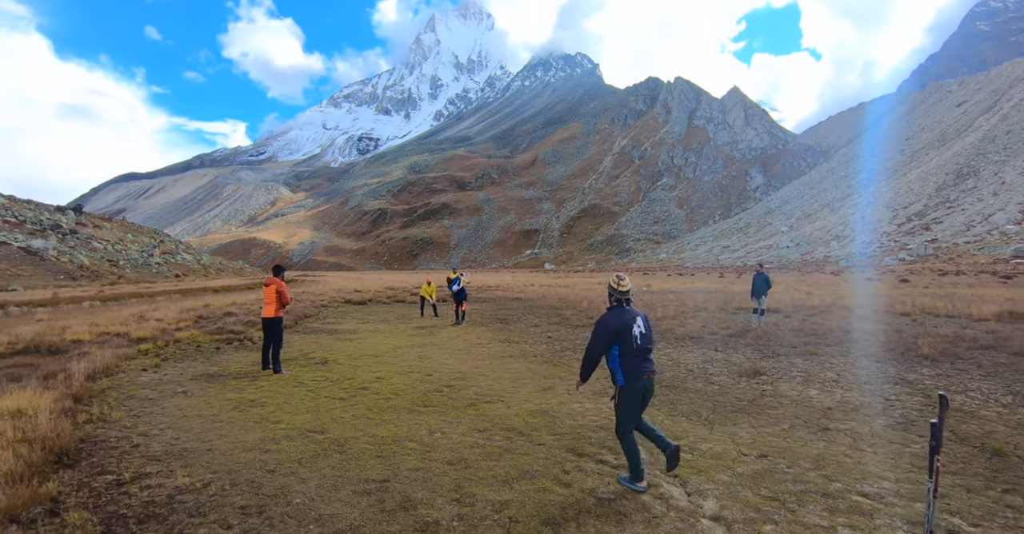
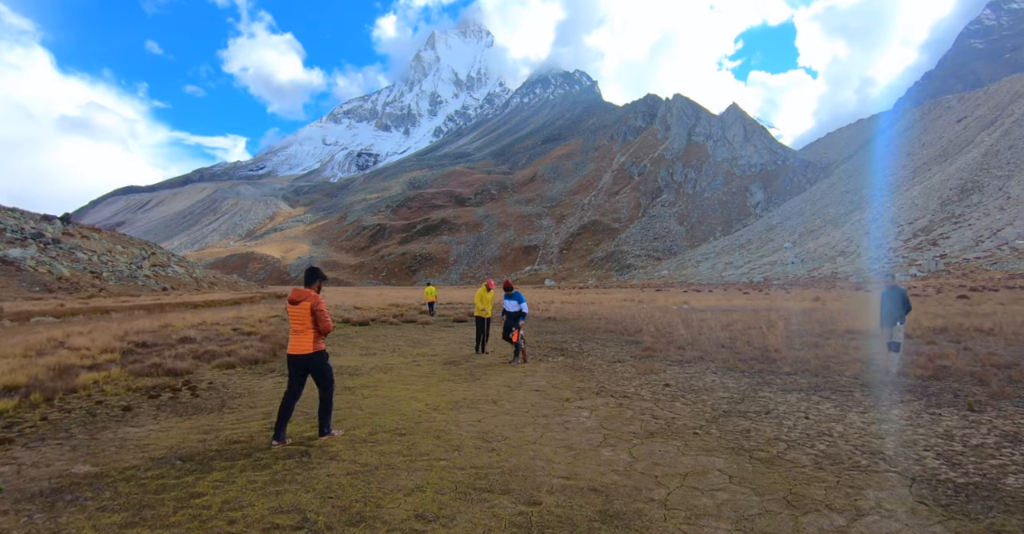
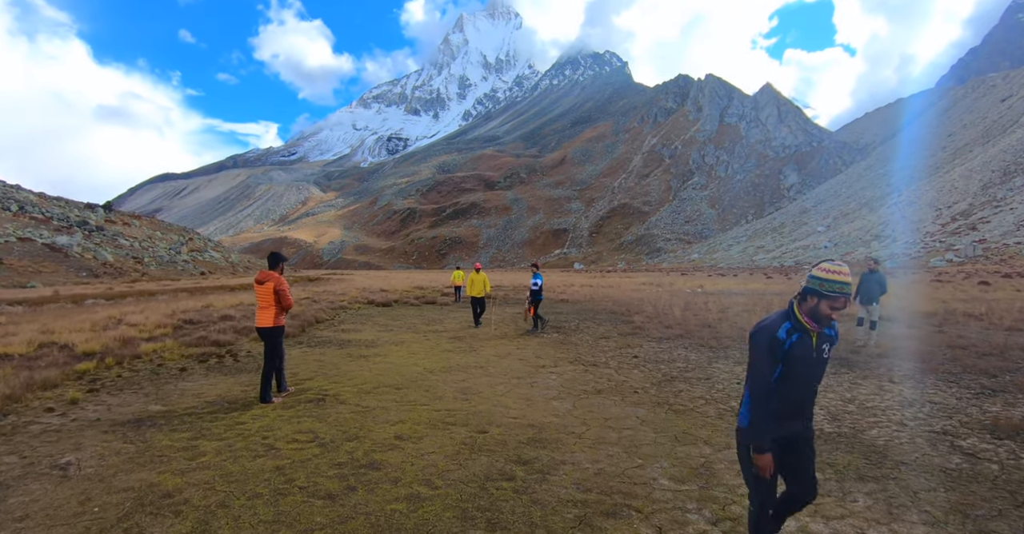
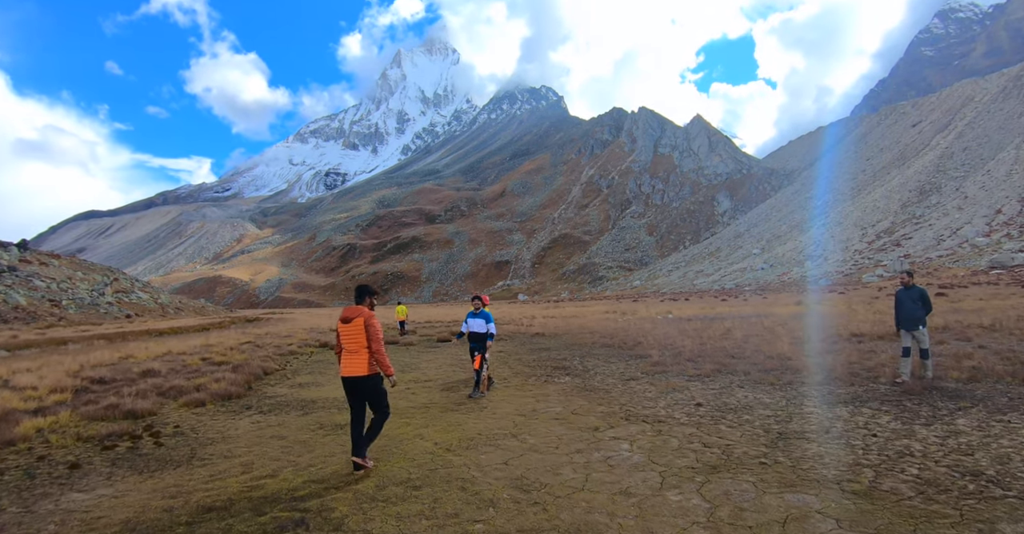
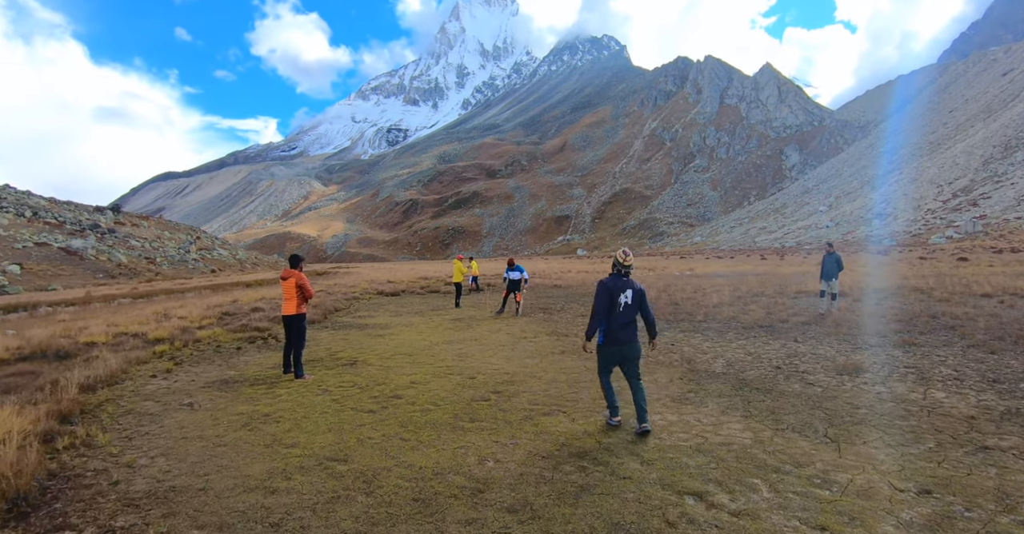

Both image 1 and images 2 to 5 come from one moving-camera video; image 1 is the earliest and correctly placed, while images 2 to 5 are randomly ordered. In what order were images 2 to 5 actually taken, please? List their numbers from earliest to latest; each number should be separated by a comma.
5, 3, 2, 4
